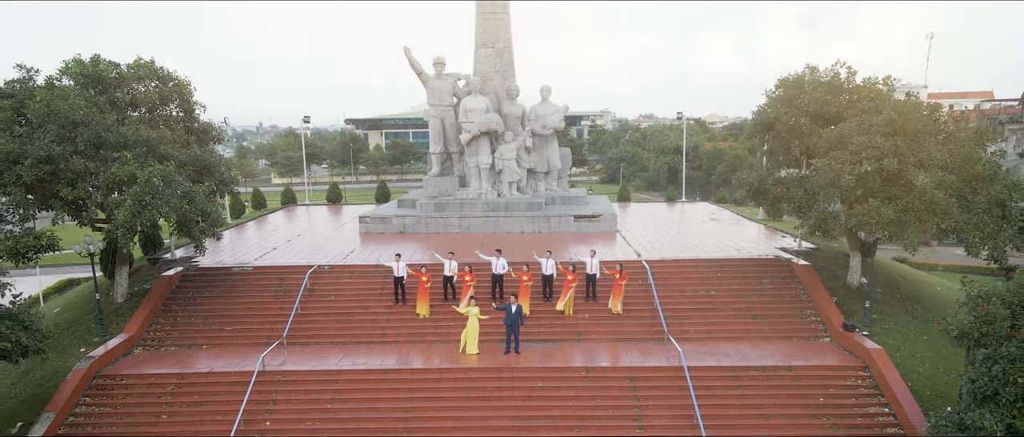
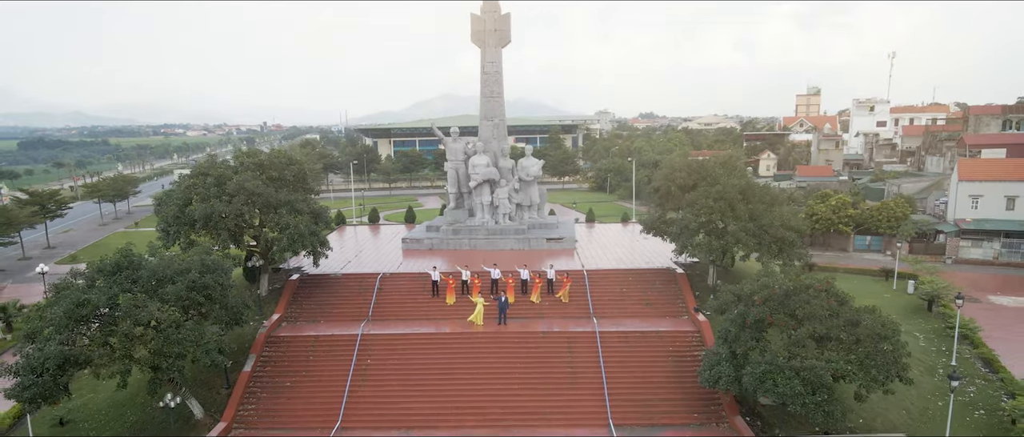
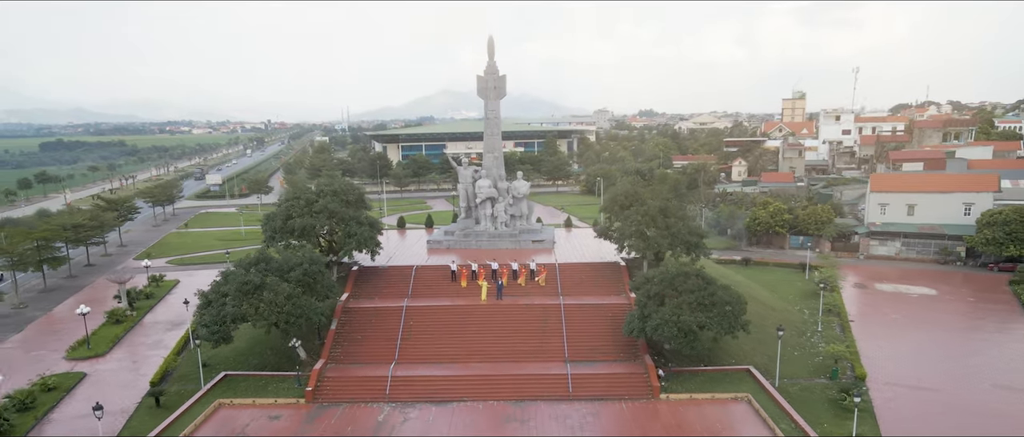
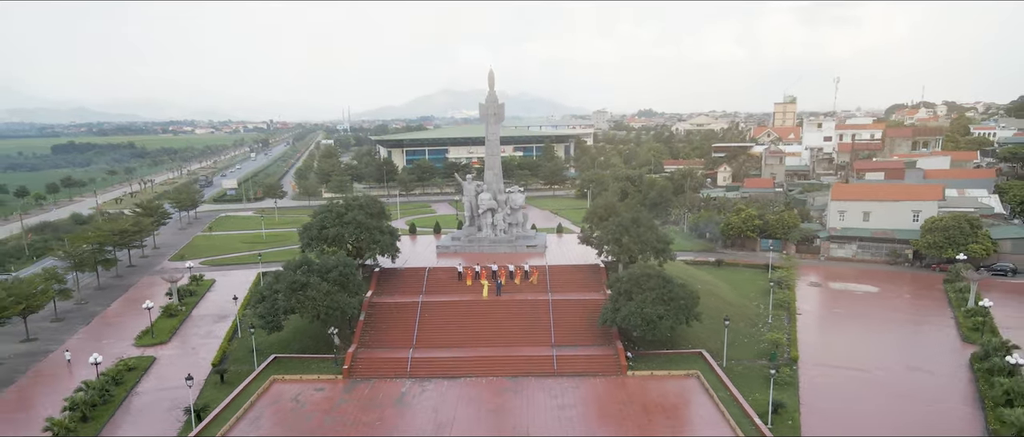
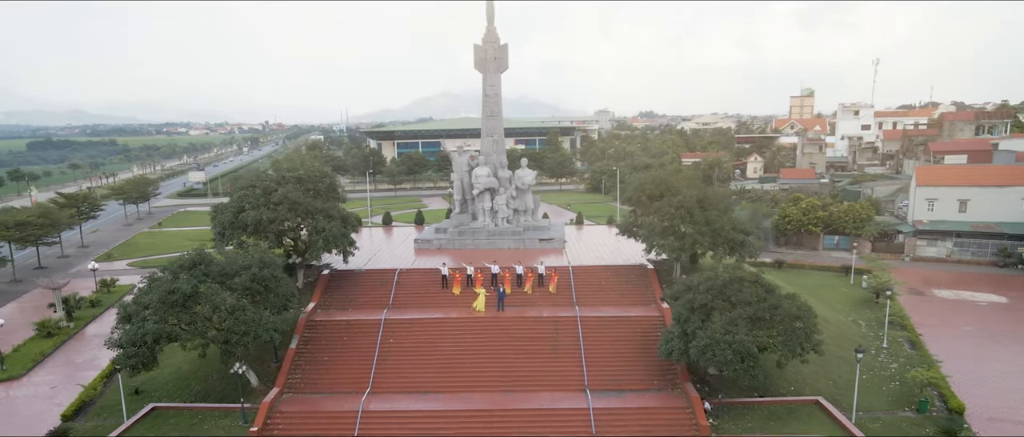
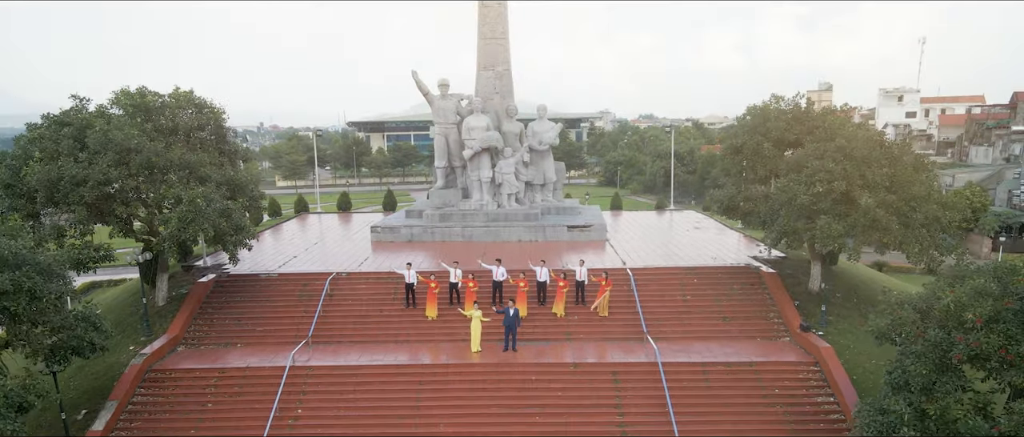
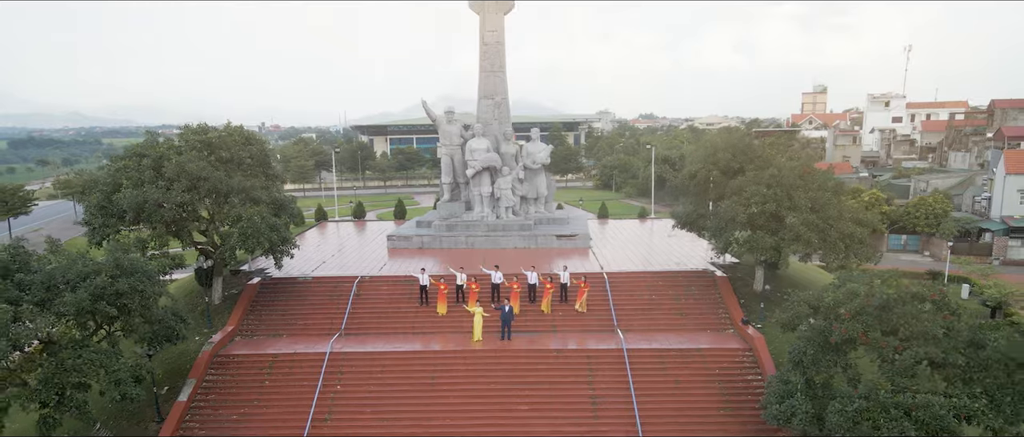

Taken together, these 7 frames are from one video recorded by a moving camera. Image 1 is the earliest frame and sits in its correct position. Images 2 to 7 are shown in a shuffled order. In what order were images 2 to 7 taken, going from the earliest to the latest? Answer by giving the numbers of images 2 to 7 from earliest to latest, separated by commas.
6, 7, 2, 5, 3, 4
